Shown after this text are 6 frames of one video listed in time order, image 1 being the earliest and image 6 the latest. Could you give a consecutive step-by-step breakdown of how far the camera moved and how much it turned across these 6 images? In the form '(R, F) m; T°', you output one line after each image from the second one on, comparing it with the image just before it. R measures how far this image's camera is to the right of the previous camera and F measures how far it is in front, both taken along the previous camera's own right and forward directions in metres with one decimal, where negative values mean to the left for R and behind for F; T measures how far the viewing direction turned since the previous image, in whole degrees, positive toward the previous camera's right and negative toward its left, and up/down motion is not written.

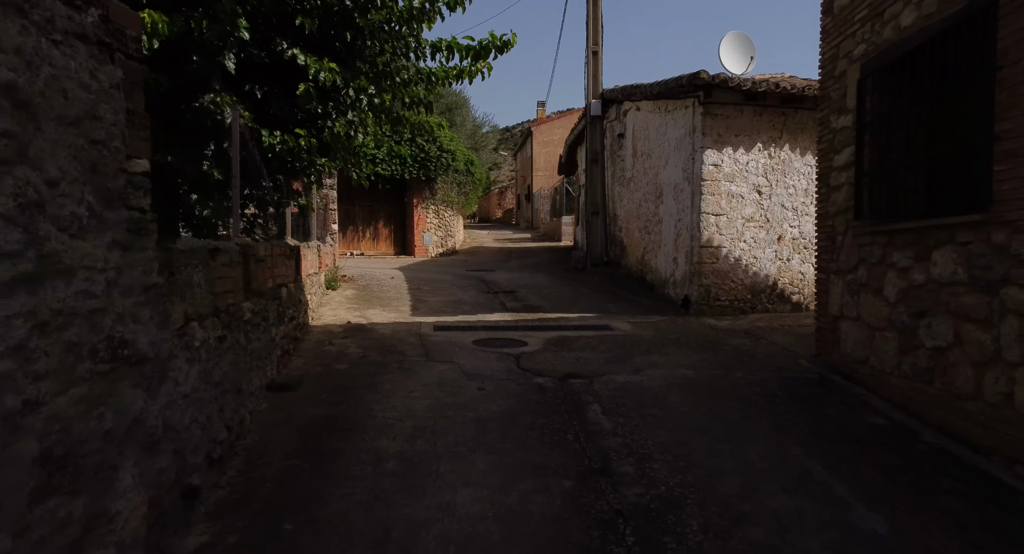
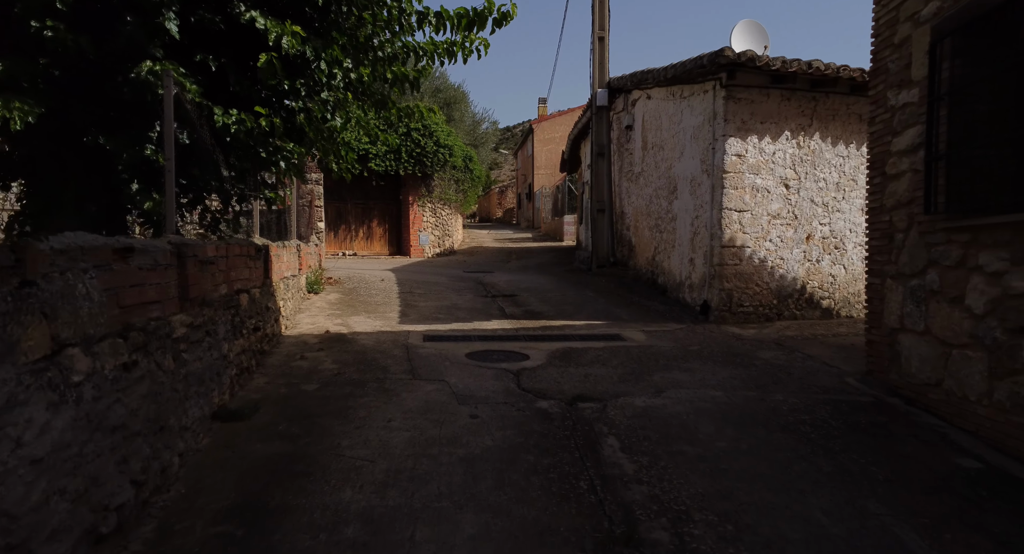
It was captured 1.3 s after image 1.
(0.0, +0.8) m; 0°
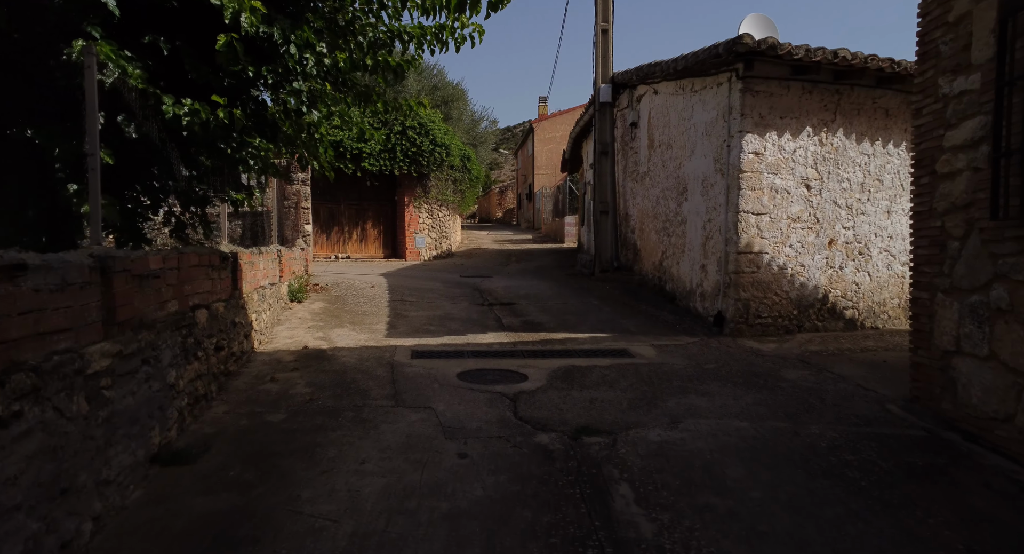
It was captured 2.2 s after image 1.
(0.0, +0.6) m; 0°
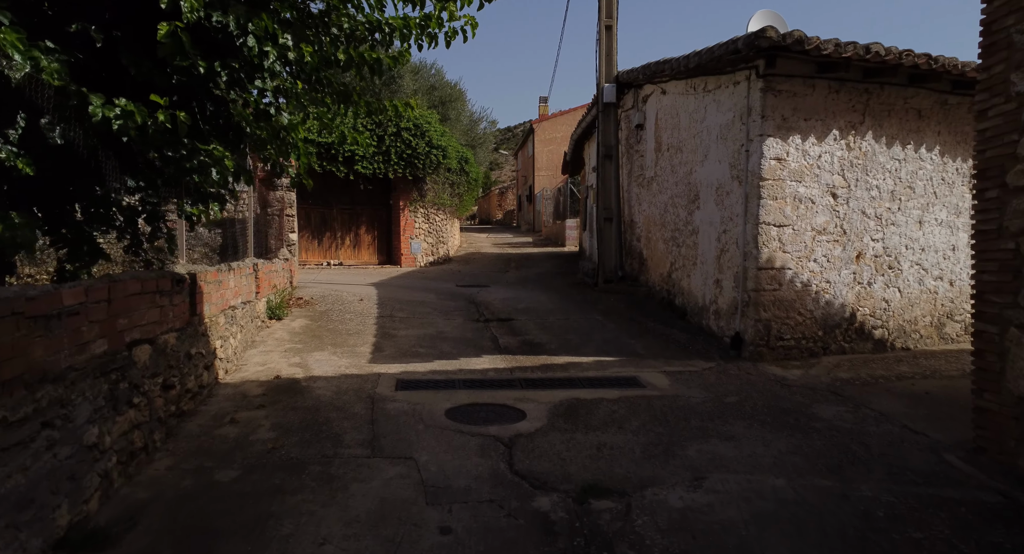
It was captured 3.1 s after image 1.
(0.0, +0.6) m; 0°
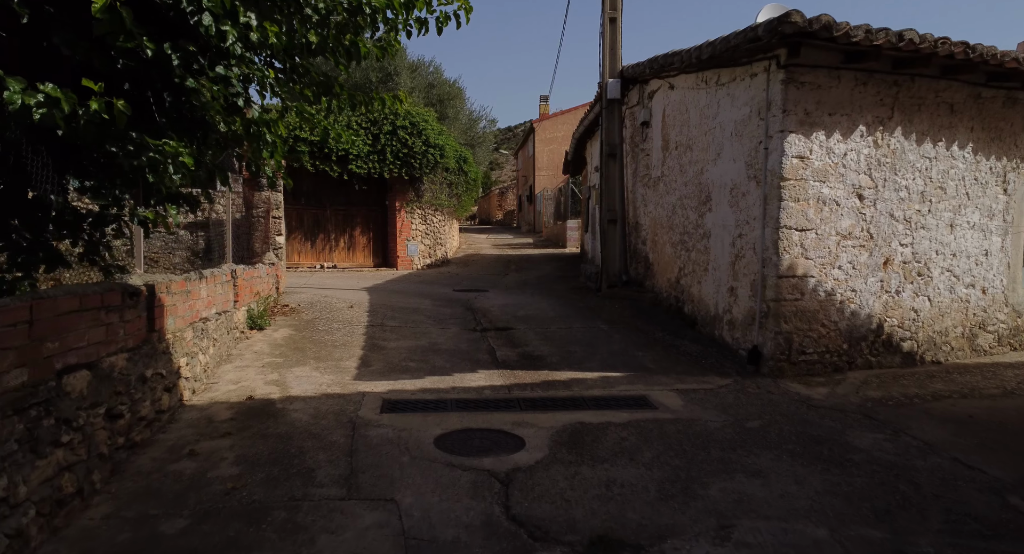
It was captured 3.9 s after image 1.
(0.0, +0.5) m; 0°
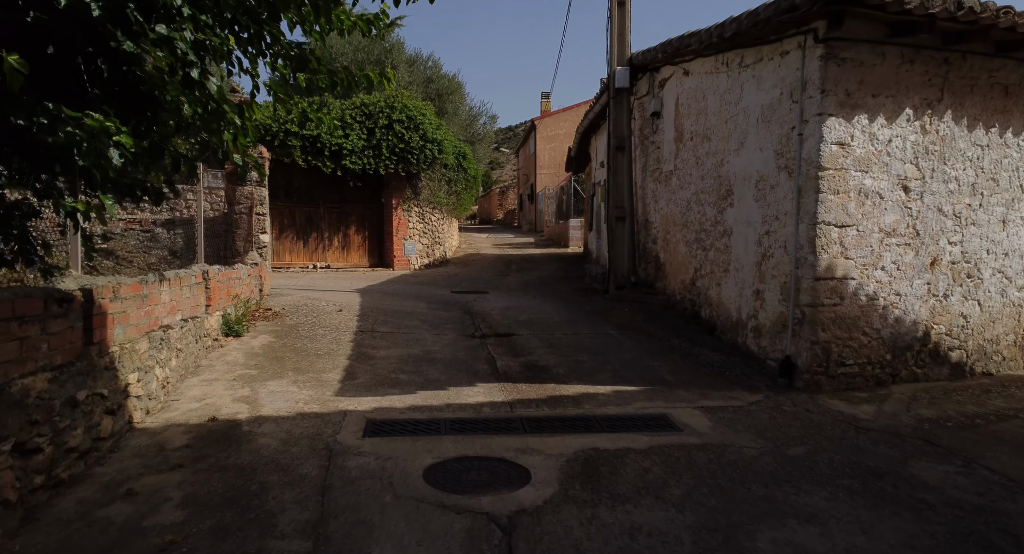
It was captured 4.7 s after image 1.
(0.0, +0.7) m; 0°
